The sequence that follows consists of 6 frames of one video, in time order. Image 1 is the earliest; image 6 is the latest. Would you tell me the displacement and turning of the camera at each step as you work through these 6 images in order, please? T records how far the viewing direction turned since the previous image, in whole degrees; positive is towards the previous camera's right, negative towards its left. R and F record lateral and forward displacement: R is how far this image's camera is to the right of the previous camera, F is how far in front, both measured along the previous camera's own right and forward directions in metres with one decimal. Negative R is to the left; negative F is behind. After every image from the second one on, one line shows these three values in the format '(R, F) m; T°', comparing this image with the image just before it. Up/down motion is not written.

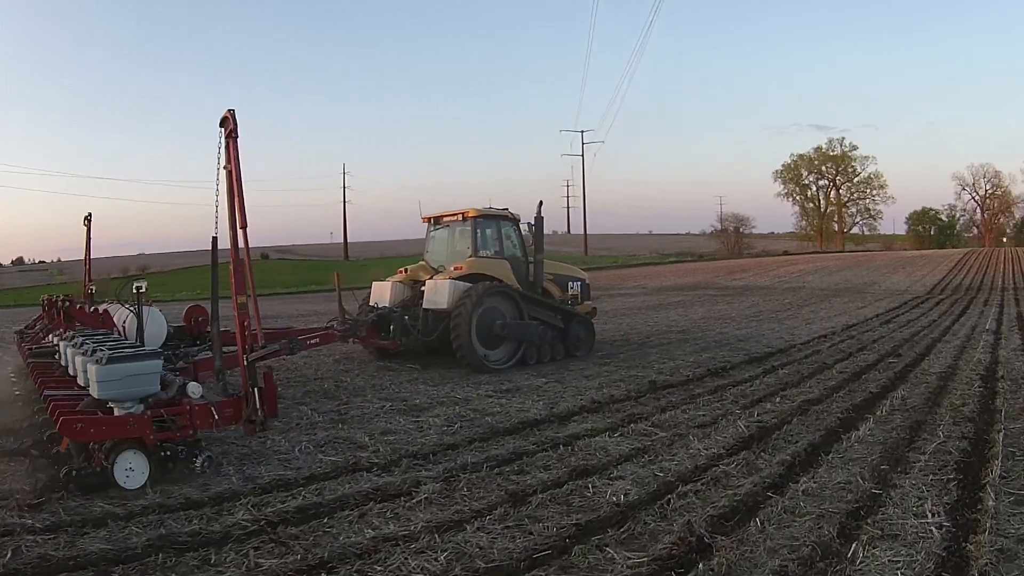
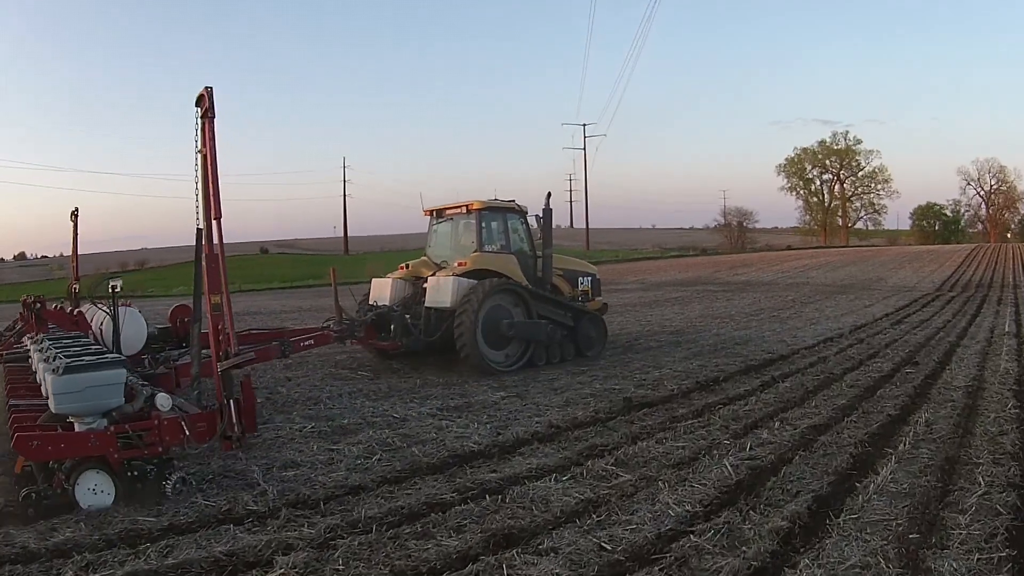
(-0.1, +0.6) m; 0°
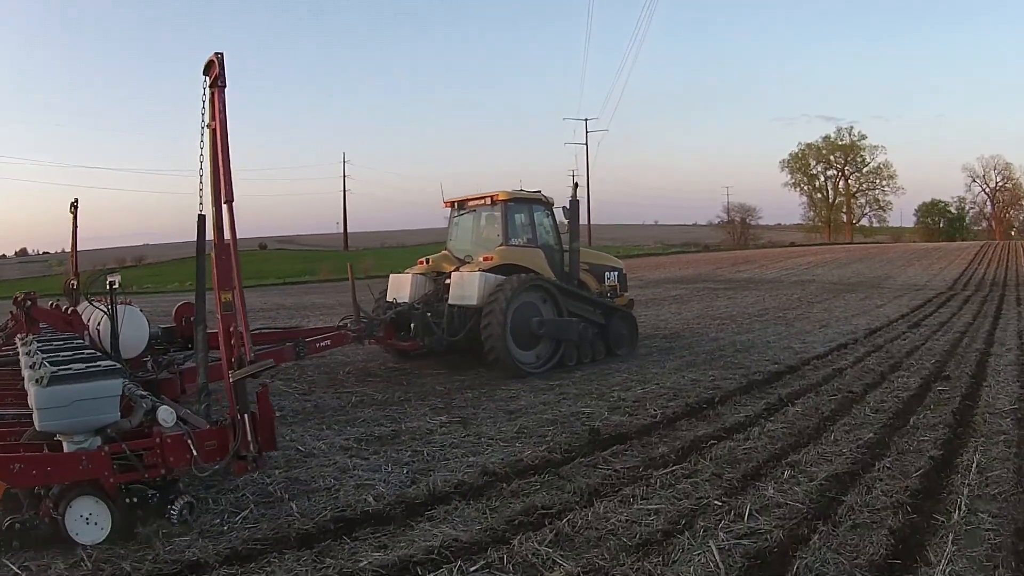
(-0.3, +0.6) m; 0°
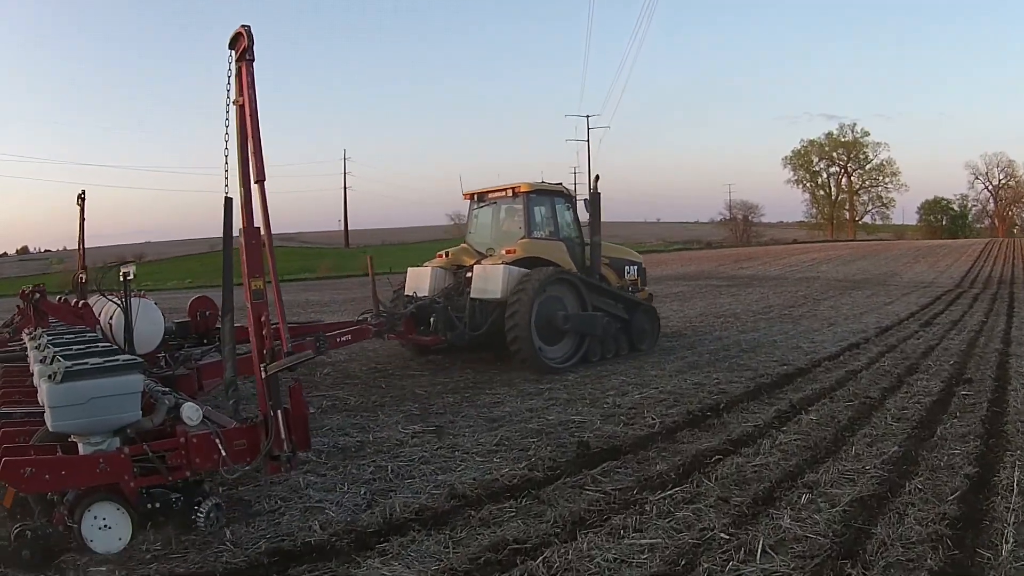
(-0.2, +0.3) m; 0°
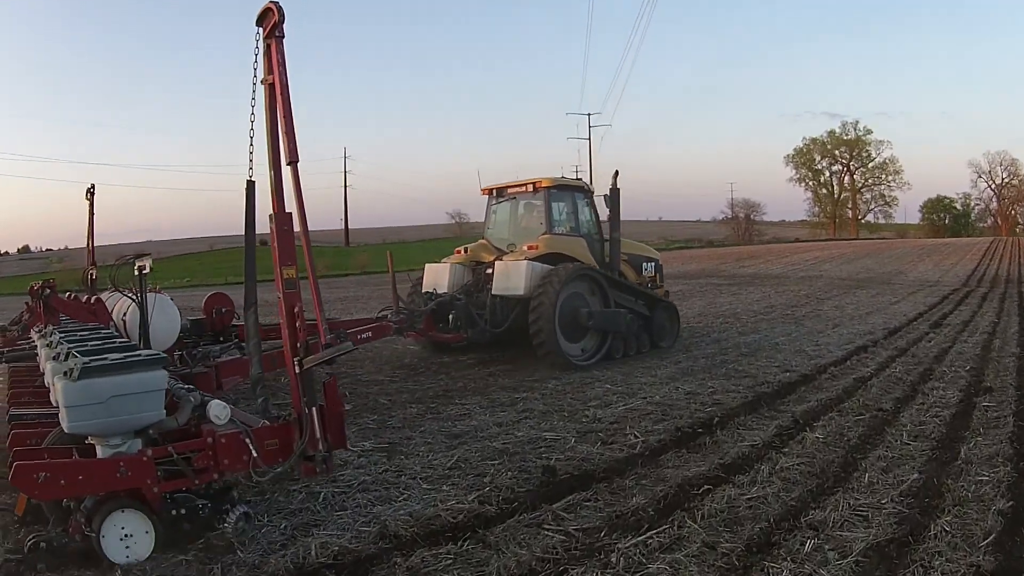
(-0.2, +0.2) m; 0°
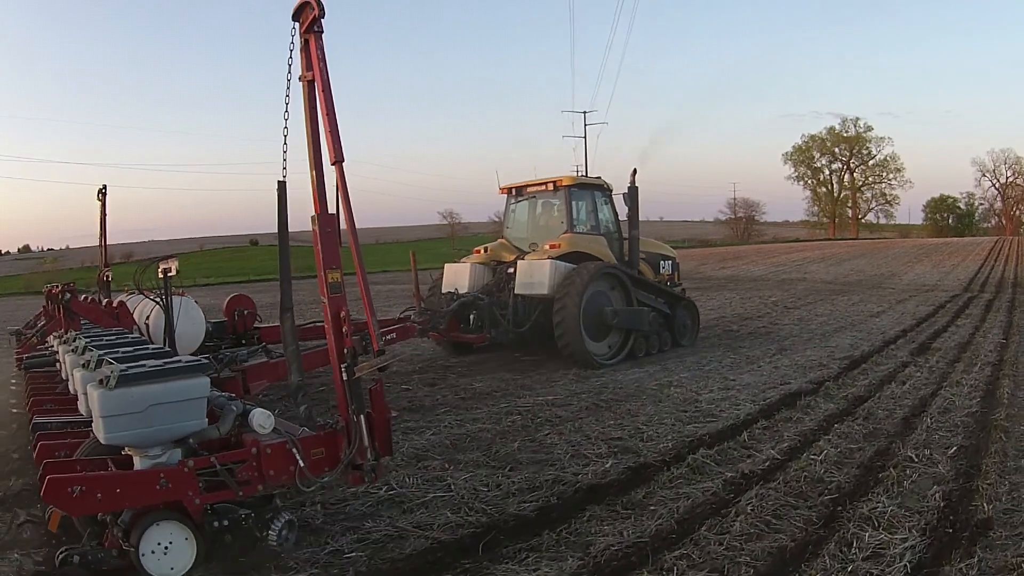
(-0.2, +0.1) m; 0°
